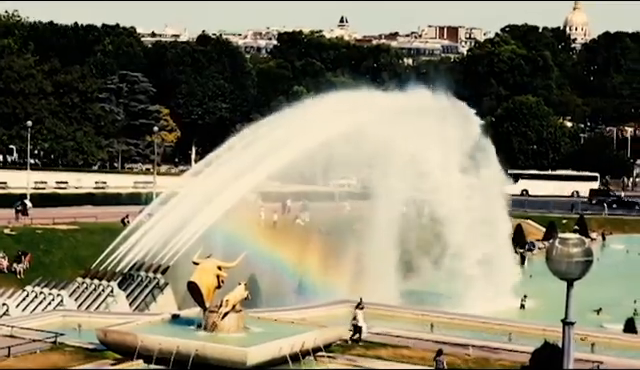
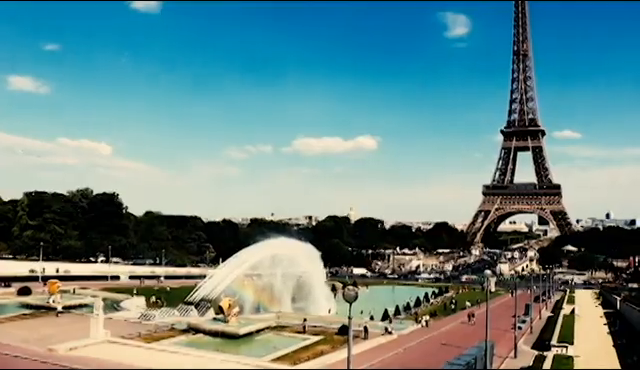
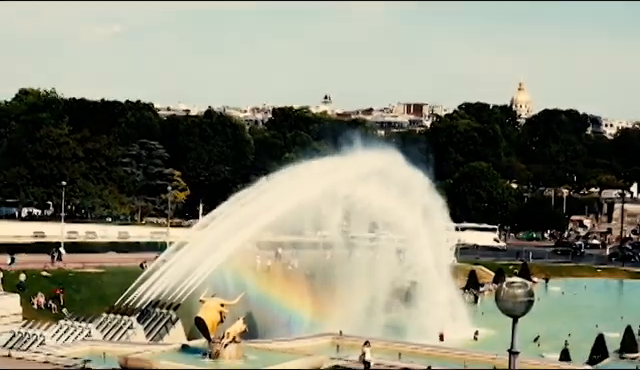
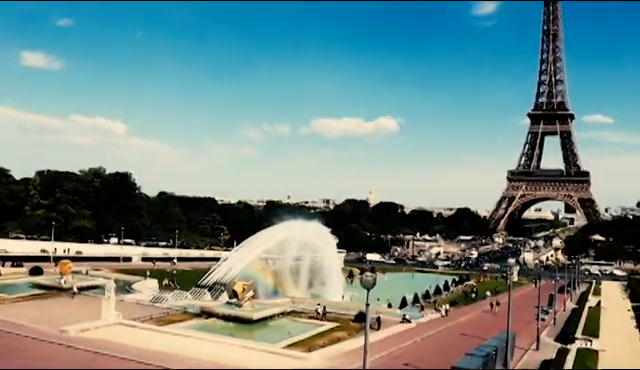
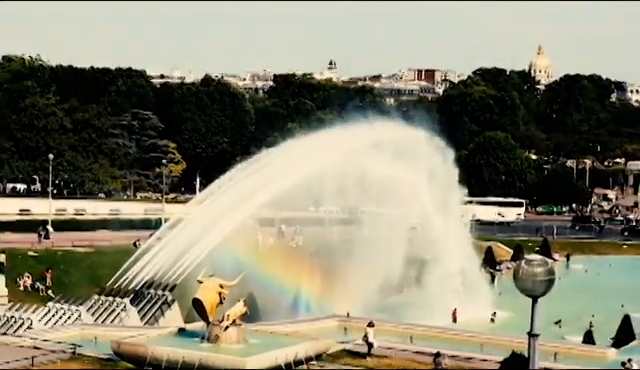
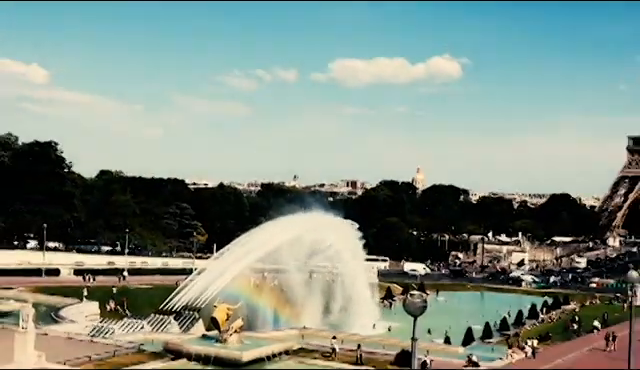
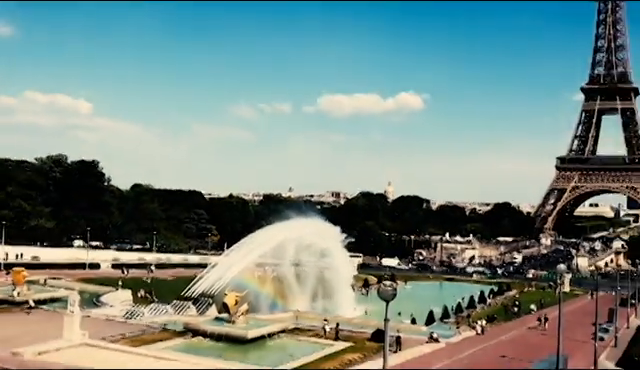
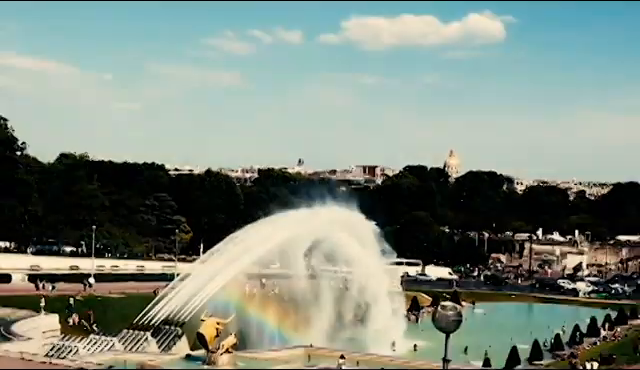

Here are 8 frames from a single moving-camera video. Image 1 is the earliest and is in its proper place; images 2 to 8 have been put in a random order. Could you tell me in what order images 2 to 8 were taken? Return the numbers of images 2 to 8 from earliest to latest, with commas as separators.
5, 3, 8, 6, 7, 4, 2
